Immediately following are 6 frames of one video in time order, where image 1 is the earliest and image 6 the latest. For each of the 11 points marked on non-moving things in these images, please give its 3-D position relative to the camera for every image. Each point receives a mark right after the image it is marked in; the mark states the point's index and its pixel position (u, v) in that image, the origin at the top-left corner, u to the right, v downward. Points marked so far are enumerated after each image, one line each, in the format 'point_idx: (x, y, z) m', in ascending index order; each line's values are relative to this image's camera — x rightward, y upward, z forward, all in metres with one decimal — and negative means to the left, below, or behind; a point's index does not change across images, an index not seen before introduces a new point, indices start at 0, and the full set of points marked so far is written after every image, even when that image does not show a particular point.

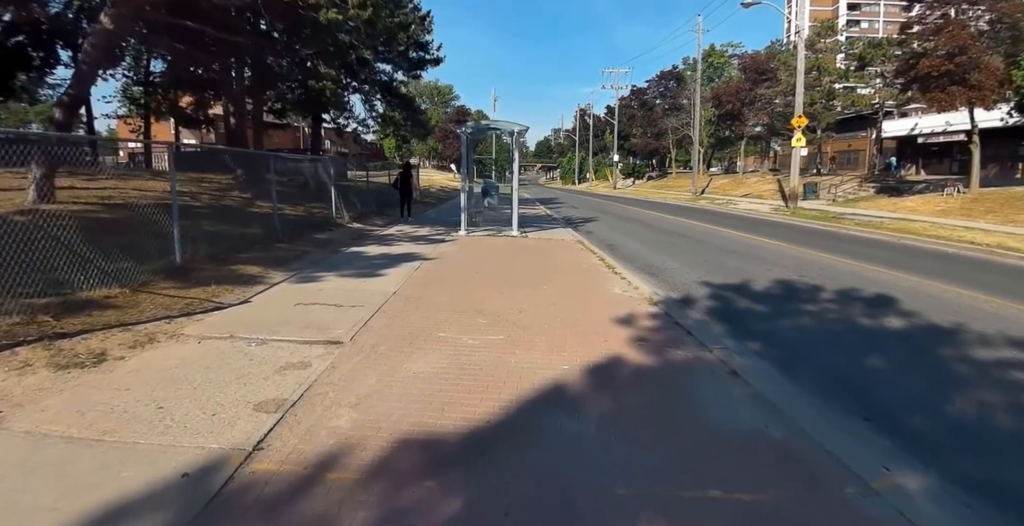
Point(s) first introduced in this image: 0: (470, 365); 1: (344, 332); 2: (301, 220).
0: (-0.4, -1.0, +5.2) m
1: (-2.0, -0.8, +6.2) m
2: (-6.0, +1.2, +15.0) m
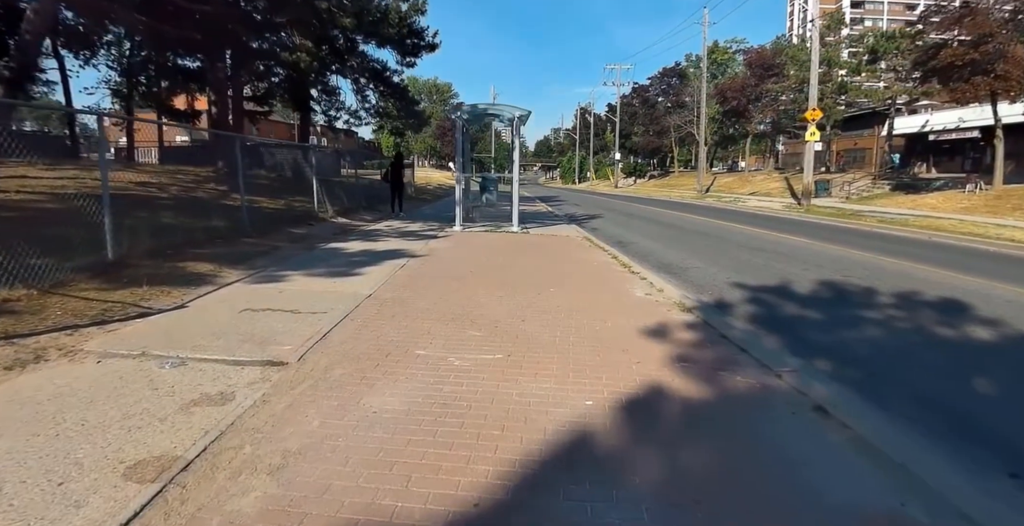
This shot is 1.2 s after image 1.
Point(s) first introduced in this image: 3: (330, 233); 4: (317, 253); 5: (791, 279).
0: (-0.4, -1.0, +3.7) m
1: (-2.0, -0.8, +4.7) m
2: (-6.0, +1.3, +13.5) m
3: (-4.2, +0.7, +12.3) m
4: (-3.7, +0.2, +9.9) m
5: (+4.9, -0.3, +9.3) m
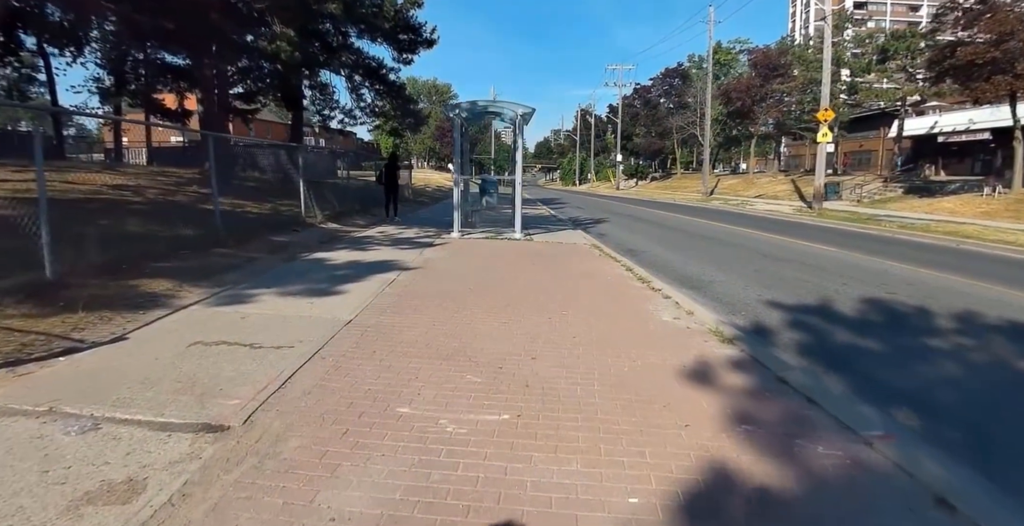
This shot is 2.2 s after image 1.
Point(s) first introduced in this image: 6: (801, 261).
0: (-0.3, -1.2, +2.7) m
1: (-1.9, -1.0, +3.7) m
2: (-5.9, +1.0, +12.5) m
3: (-4.2, +0.5, +11.2) m
4: (-3.6, 0.0, +8.8) m
5: (+5.0, -0.5, +8.2) m
6: (+6.3, 0.0, +11.5) m
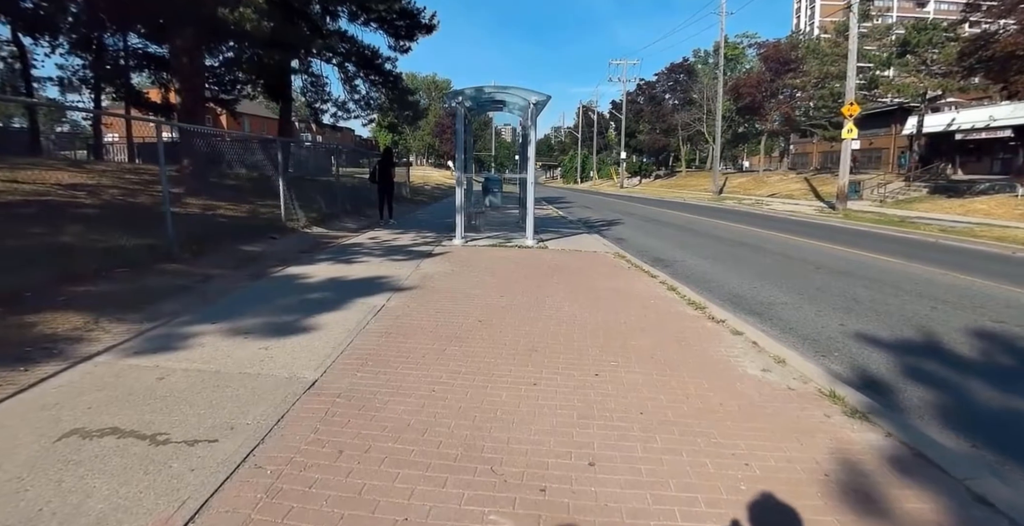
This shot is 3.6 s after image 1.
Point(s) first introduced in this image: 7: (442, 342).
0: (-0.1, -1.5, +1.0) m
1: (-1.6, -1.3, +2.0) m
2: (-5.7, +0.8, +10.8) m
3: (-3.9, +0.2, +9.5) m
4: (-3.4, -0.3, +7.2) m
5: (+5.2, -0.8, +6.6) m
6: (+6.6, -0.2, +9.8) m
7: (-0.6, -0.7, +4.9) m
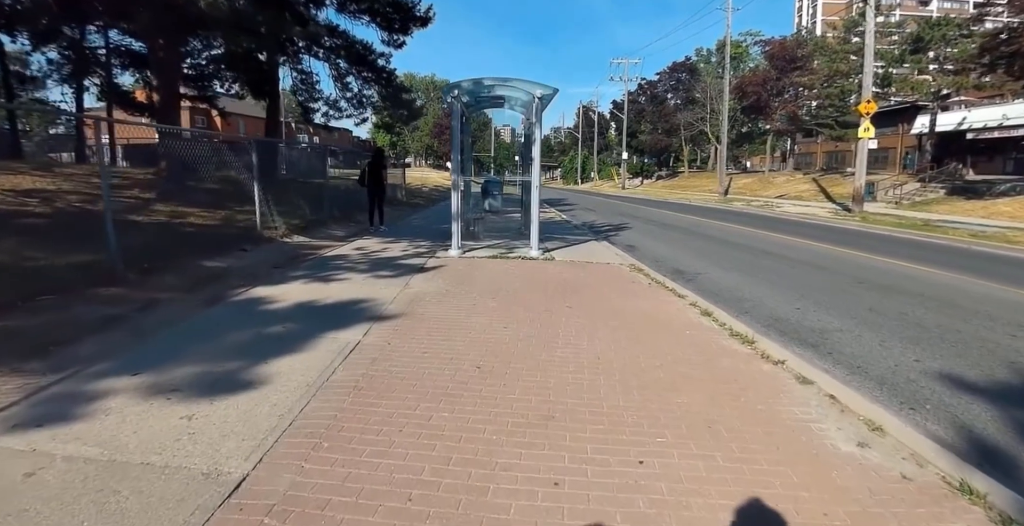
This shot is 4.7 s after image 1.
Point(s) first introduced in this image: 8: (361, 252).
0: (0.0, -1.7, -0.2) m
1: (-1.6, -1.5, +0.8) m
2: (-5.6, +0.5, +9.6) m
3: (-3.9, 0.0, +8.3) m
4: (-3.3, -0.5, +6.0) m
5: (+5.3, -1.0, +5.4) m
6: (+6.6, -0.5, +8.6) m
7: (-0.6, -1.0, +3.7) m
8: (-2.9, +0.2, +10.2) m
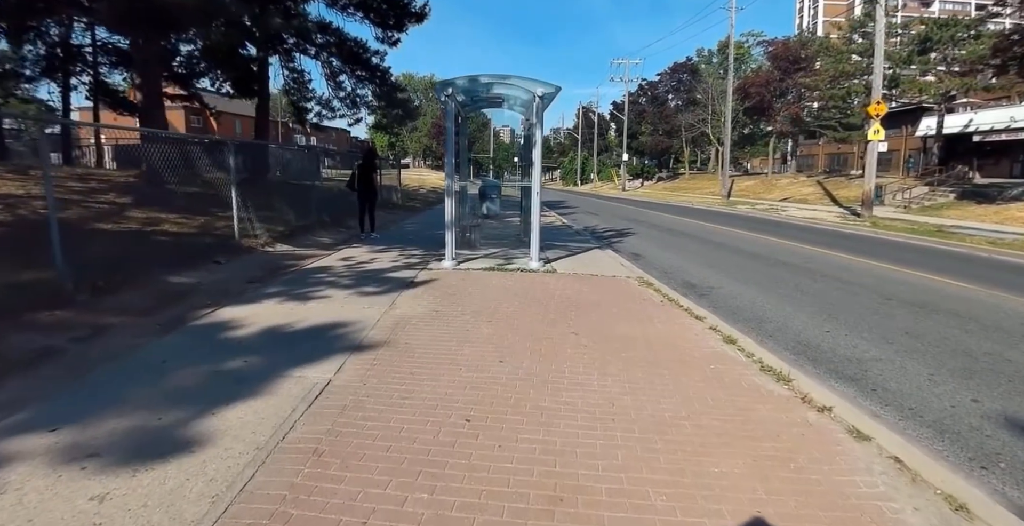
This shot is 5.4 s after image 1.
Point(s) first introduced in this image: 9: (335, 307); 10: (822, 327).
0: (0.0, -1.9, -0.9) m
1: (-1.6, -1.7, +0.1) m
2: (-5.7, +0.3, +8.8) m
3: (-3.9, -0.2, +7.6) m
4: (-3.3, -0.8, +5.2) m
5: (+5.2, -1.3, +4.6) m
6: (+6.6, -0.7, +7.9) m
7: (-0.6, -1.2, +2.9) m
8: (-2.9, 0.0, +9.4) m
9: (-2.2, -0.6, +6.5) m
10: (+4.1, -0.8, +7.1) m
